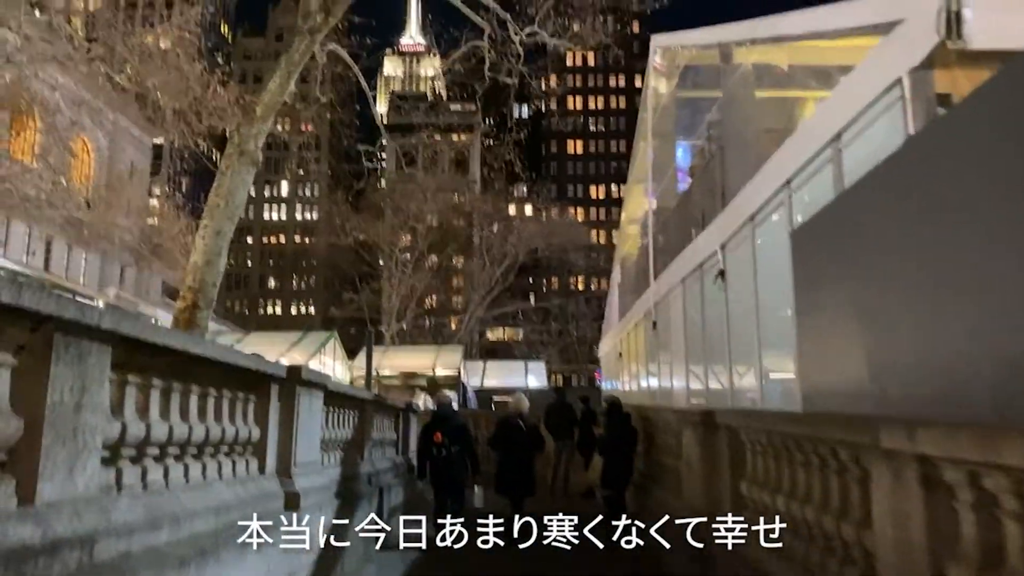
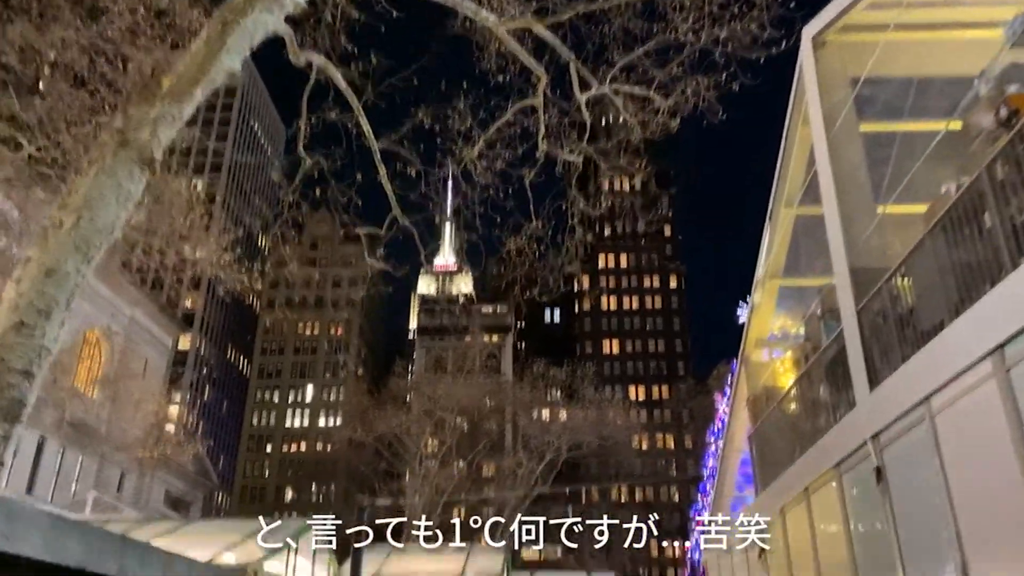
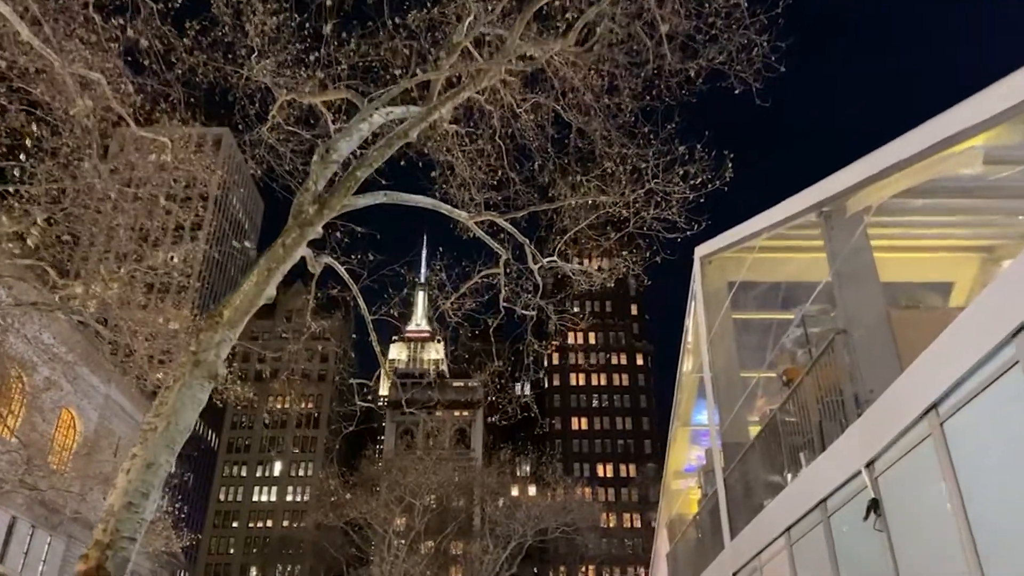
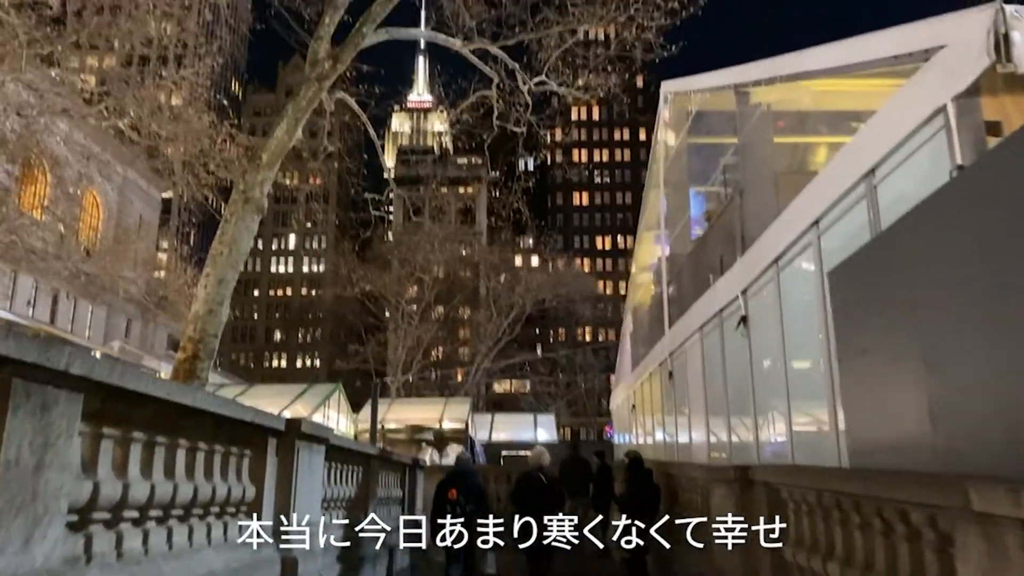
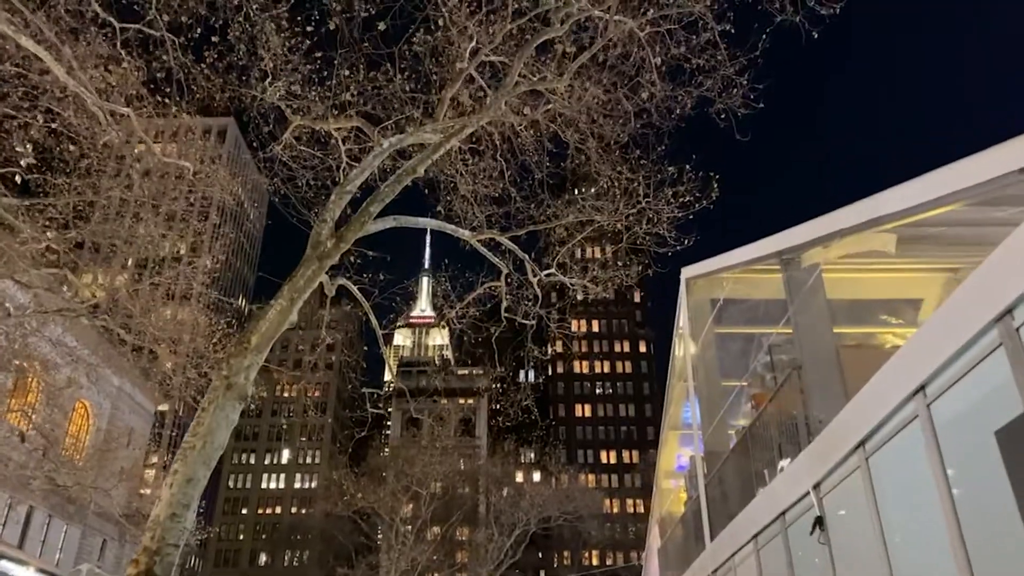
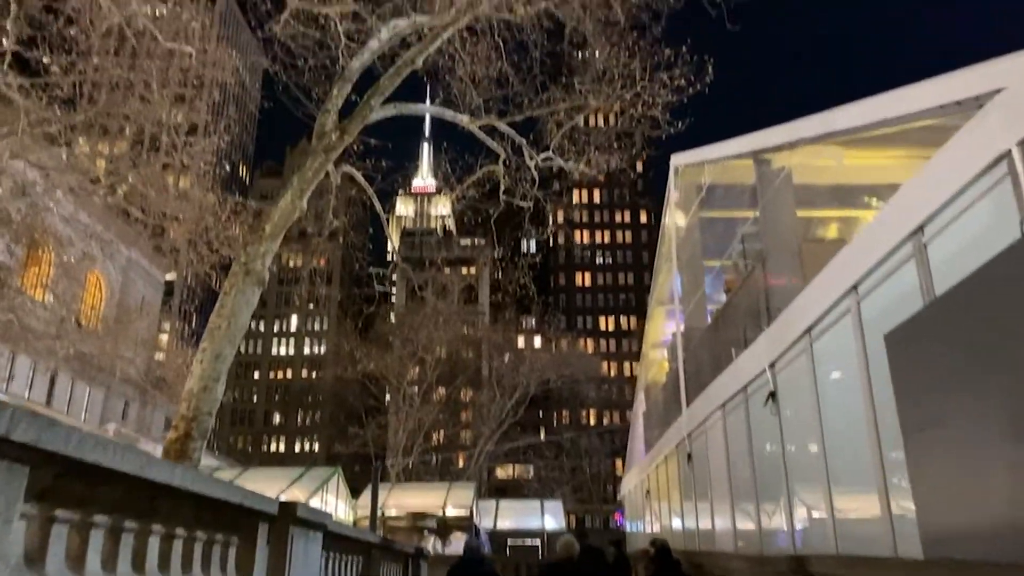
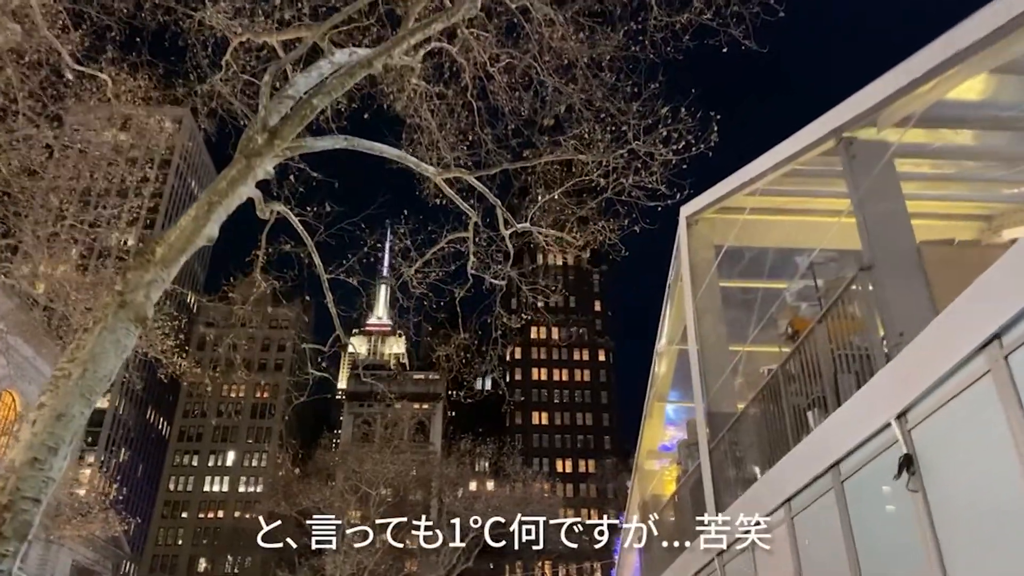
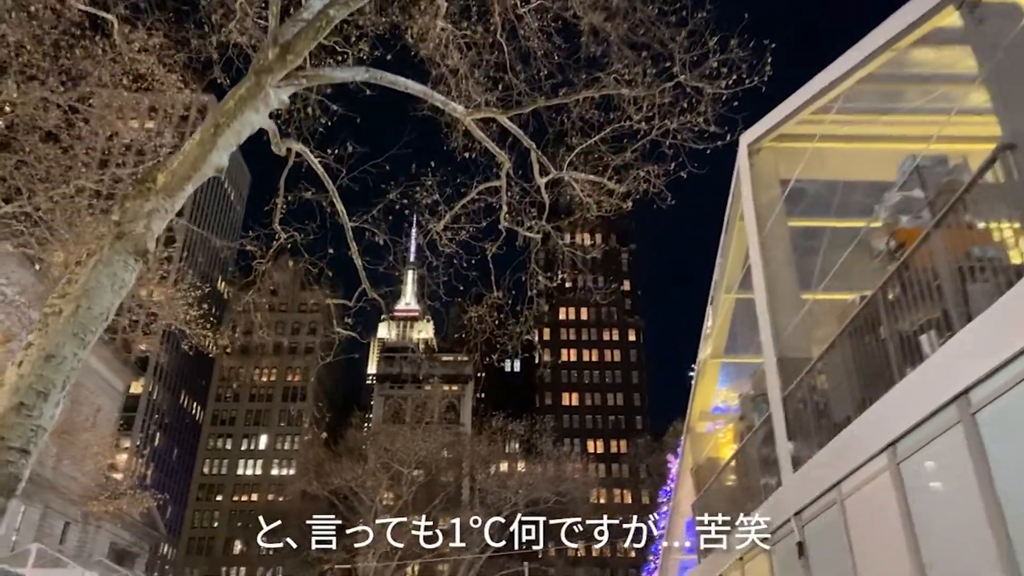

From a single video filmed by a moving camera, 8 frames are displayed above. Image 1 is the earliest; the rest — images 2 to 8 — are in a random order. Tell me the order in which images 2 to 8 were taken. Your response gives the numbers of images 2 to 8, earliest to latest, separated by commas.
4, 6, 5, 3, 7, 8, 2
